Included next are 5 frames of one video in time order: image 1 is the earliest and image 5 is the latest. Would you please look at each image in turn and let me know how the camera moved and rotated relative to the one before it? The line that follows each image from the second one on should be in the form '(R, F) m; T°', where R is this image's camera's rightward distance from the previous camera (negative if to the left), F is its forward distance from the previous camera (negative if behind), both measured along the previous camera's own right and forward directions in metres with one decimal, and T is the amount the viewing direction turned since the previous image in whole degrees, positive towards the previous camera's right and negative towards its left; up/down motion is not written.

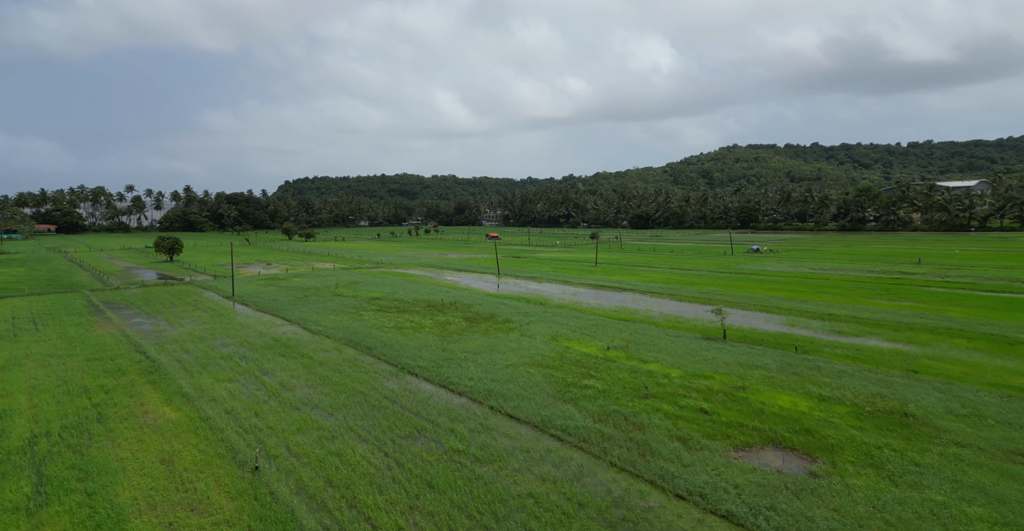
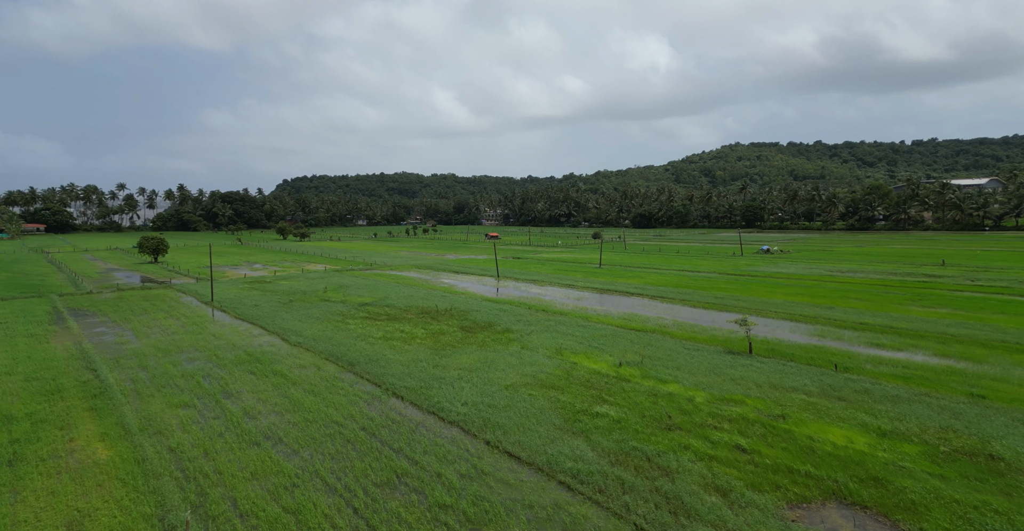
(0.0, +2.5) m; 0°
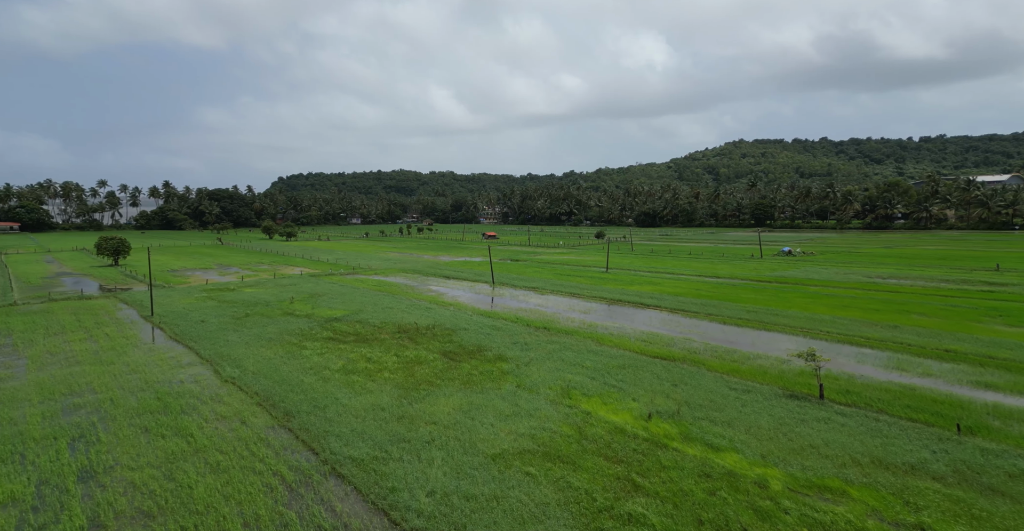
(+0.2, +5.3) m; 0°
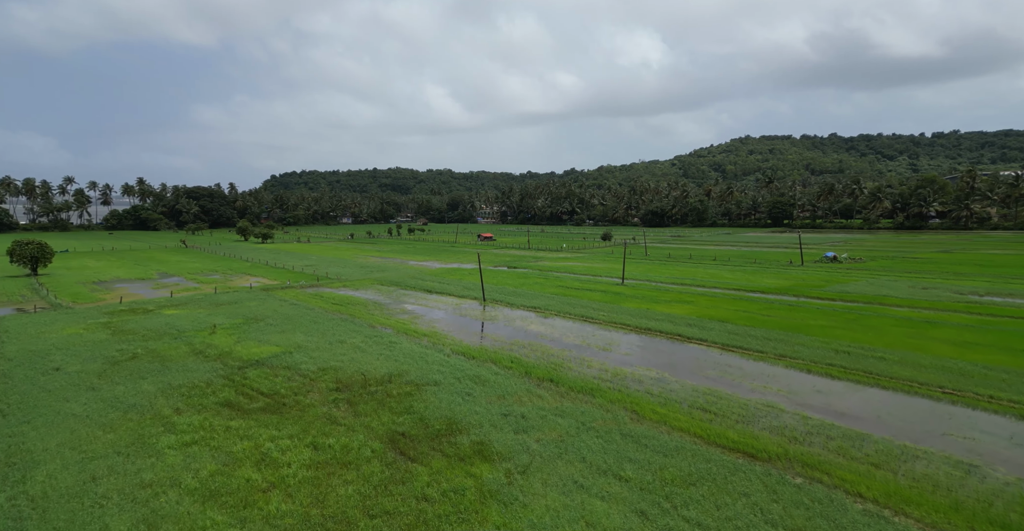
(+0.3, +8.5) m; 0°
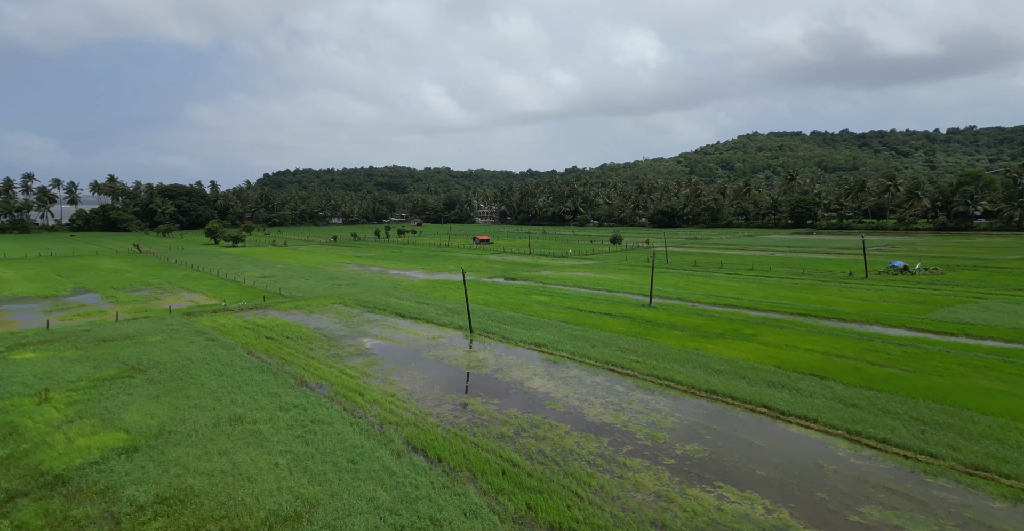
(+0.2, +8.9) m; 0°
